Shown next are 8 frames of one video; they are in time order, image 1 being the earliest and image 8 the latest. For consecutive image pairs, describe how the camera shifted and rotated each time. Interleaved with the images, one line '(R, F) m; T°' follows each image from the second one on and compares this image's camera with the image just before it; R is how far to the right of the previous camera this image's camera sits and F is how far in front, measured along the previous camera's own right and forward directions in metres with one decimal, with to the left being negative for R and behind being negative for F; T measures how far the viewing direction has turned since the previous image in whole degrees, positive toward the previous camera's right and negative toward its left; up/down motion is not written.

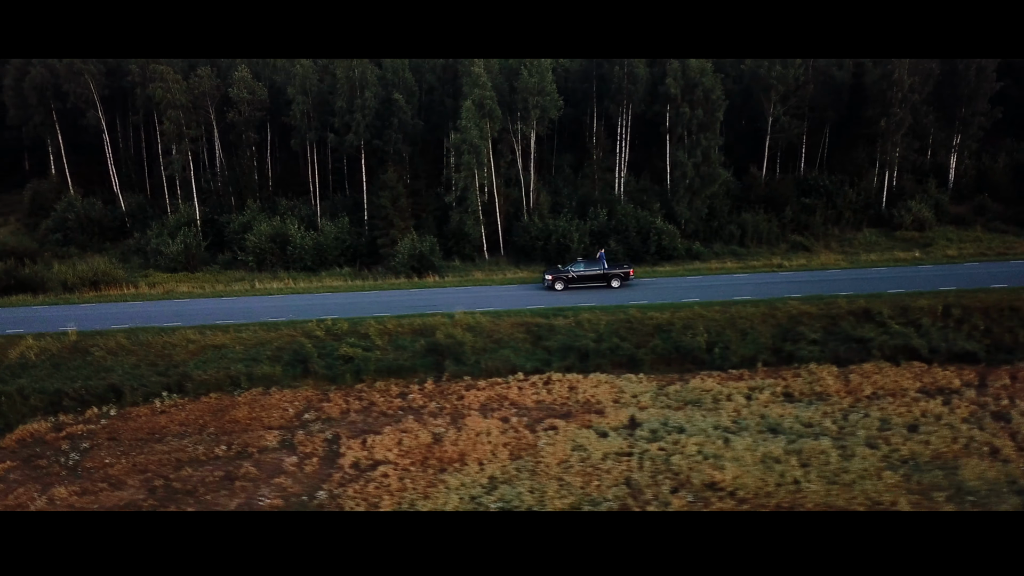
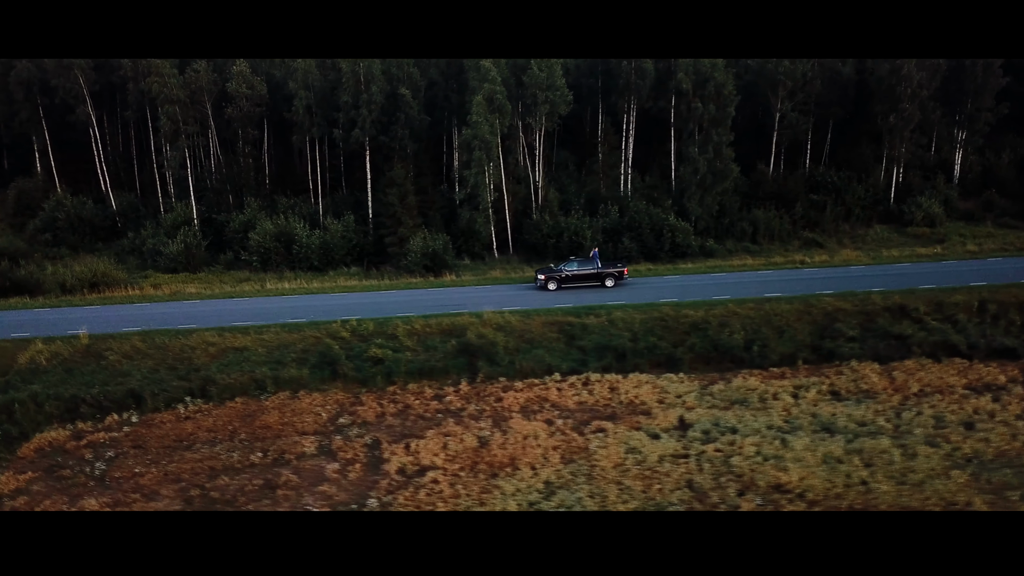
(-1.7, +0.7) m; +2°
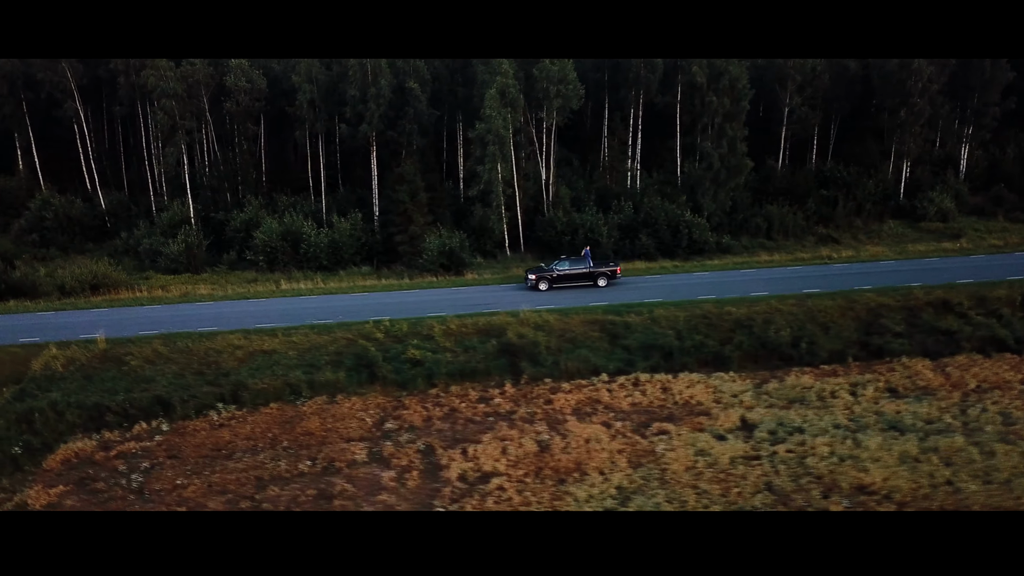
(-2.1, +0.9) m; +2°
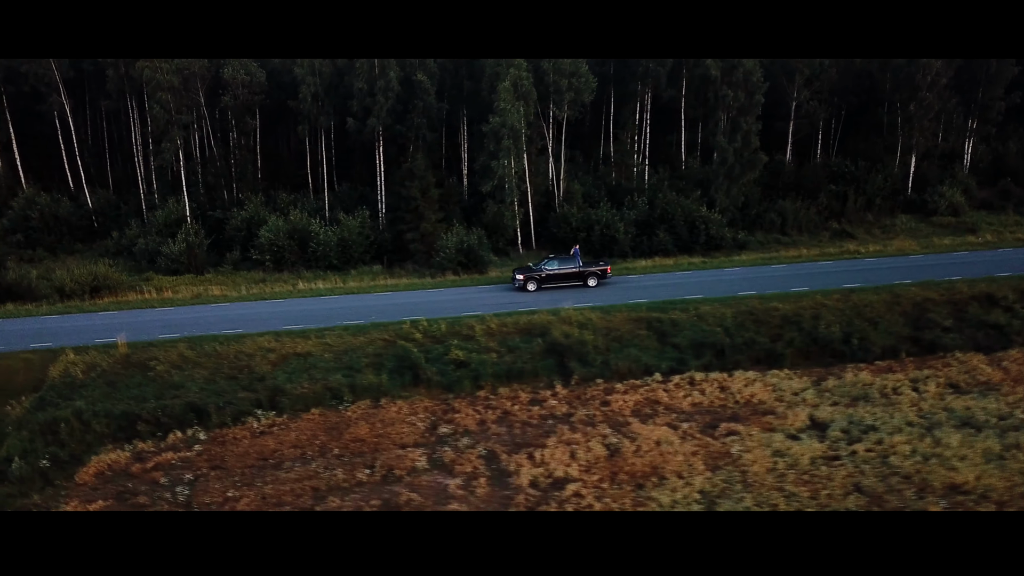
(-2.2, +0.9) m; +3°
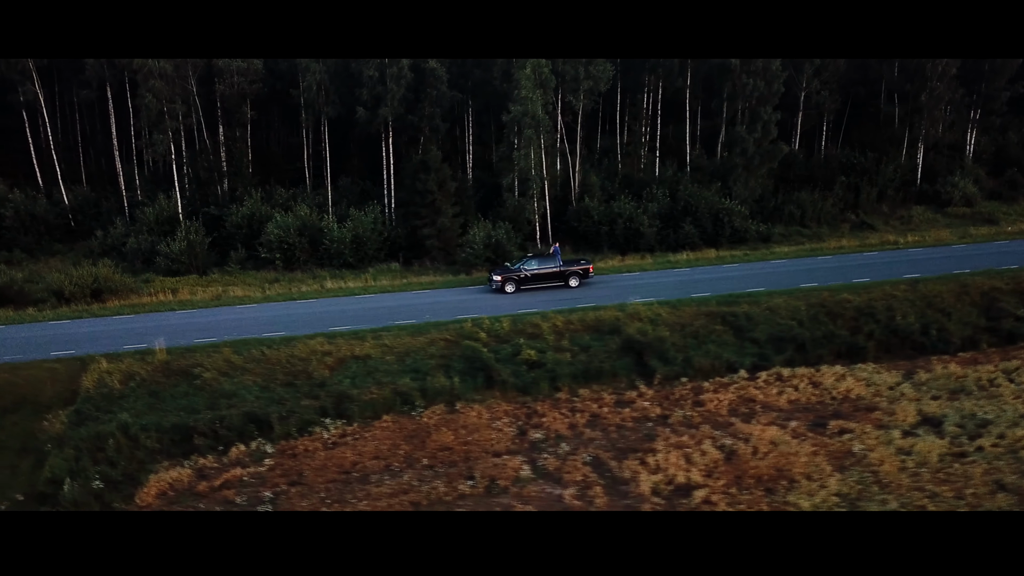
(-3.2, +1.5) m; +4°
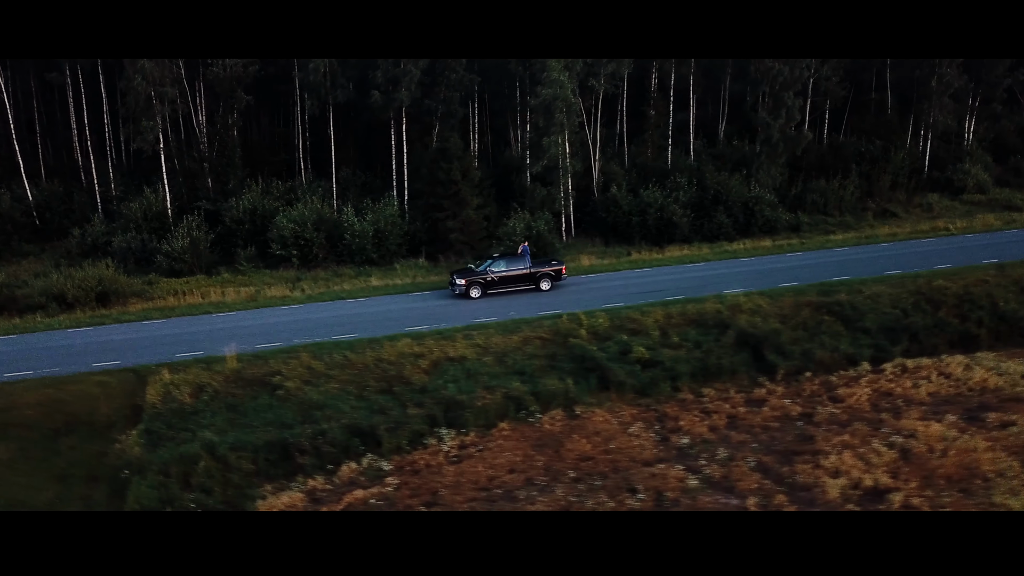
(-4.1, +2.1) m; +6°
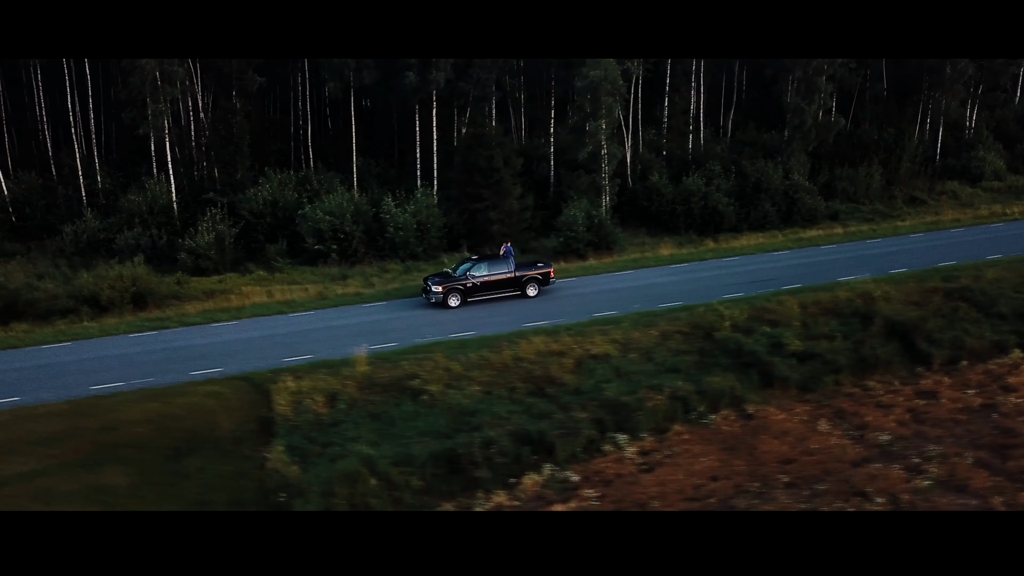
(-4.5, +2.0) m; +6°
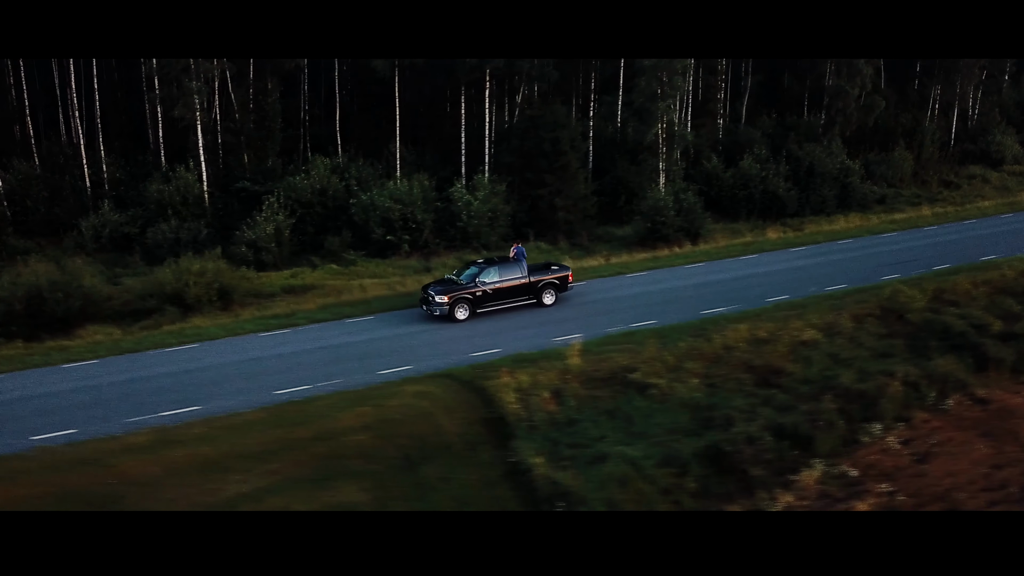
(-5.2, +1.8) m; +6°
